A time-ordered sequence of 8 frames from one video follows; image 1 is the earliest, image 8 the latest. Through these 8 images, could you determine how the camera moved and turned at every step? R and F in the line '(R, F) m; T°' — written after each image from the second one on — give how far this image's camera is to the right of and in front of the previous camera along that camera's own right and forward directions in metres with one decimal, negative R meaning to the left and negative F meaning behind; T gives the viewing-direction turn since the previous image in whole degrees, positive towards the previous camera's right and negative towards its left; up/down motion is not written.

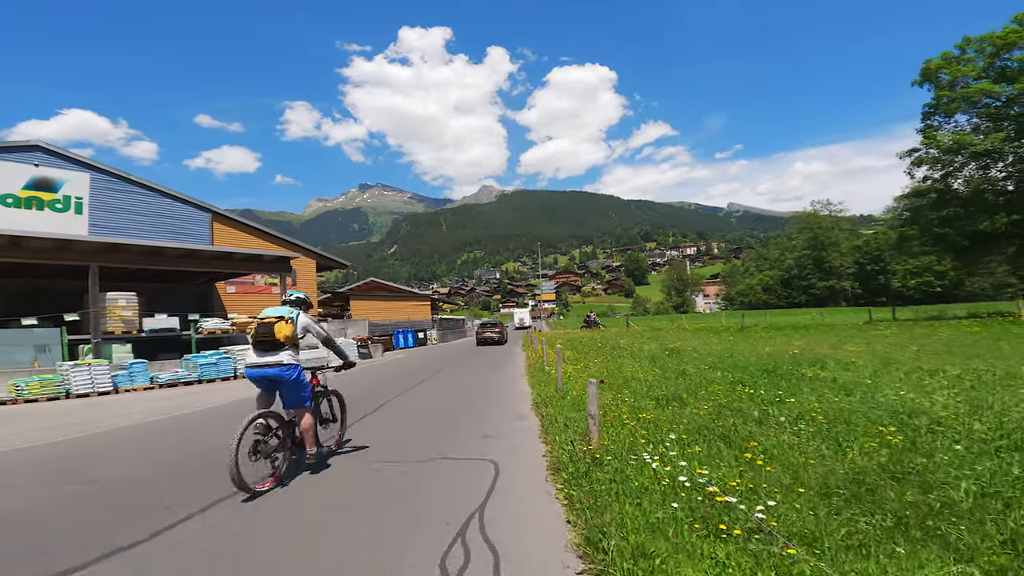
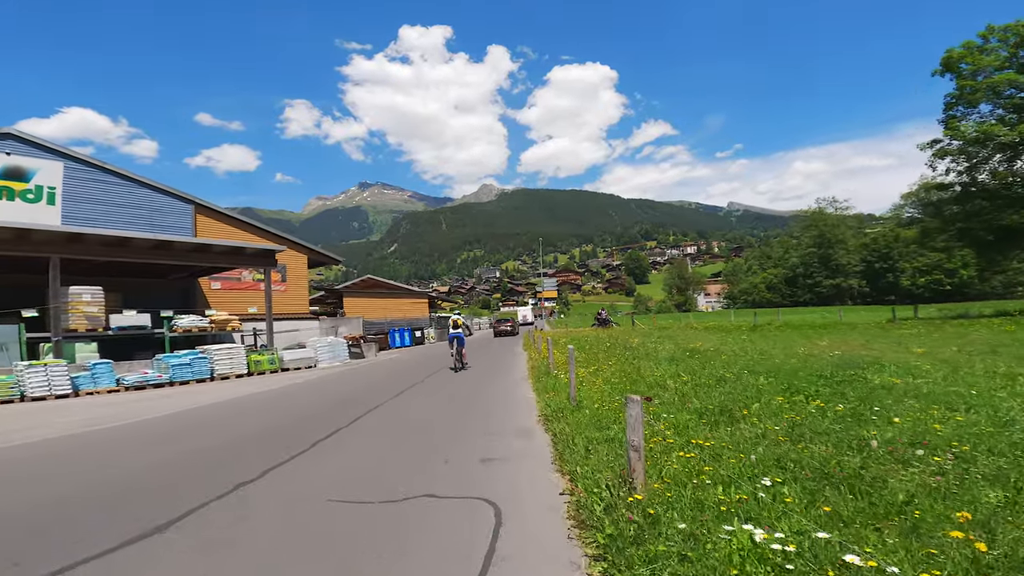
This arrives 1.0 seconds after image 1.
(-0.1, +1.7) m; 0°
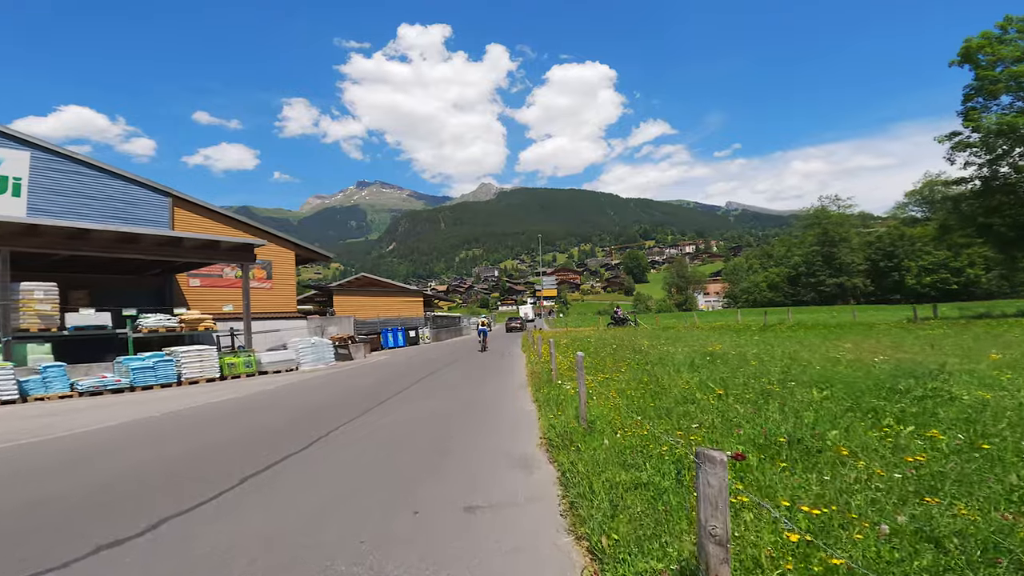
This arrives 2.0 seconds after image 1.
(0.0, +1.6) m; 0°
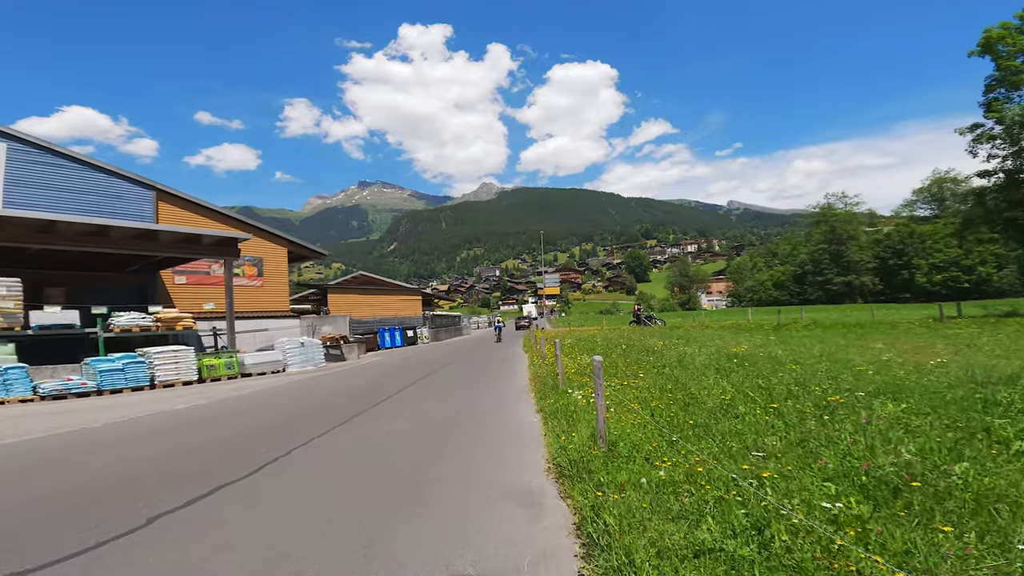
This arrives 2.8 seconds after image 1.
(0.0, +1.3) m; 0°
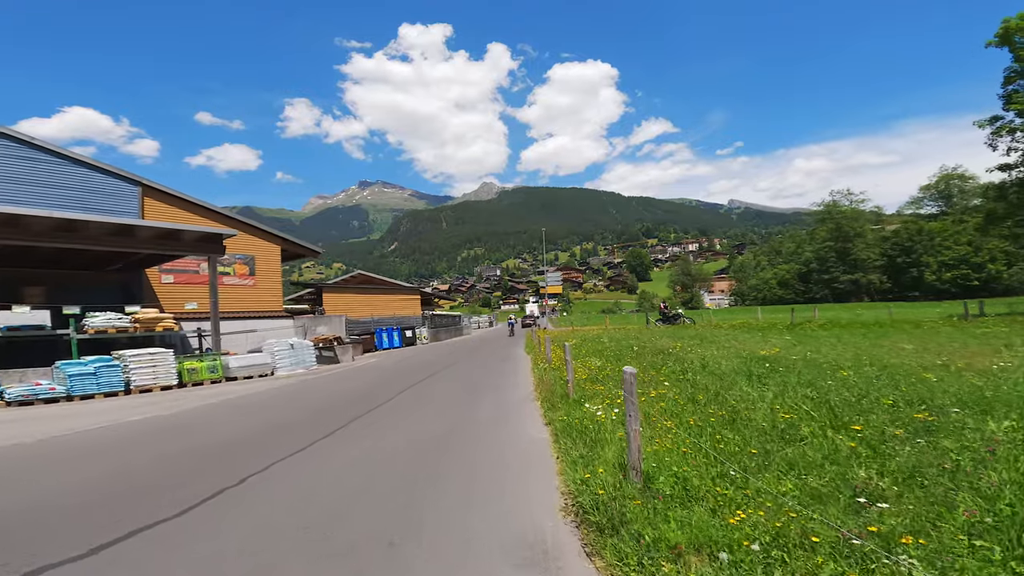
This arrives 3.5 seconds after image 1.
(-0.1, +1.1) m; 0°
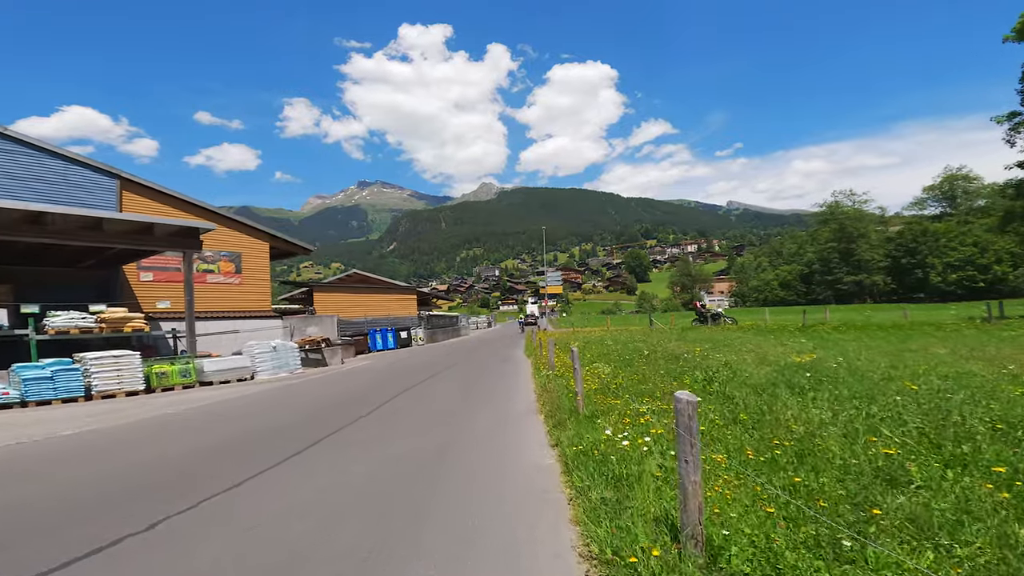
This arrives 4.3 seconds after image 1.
(0.0, +1.3) m; 0°
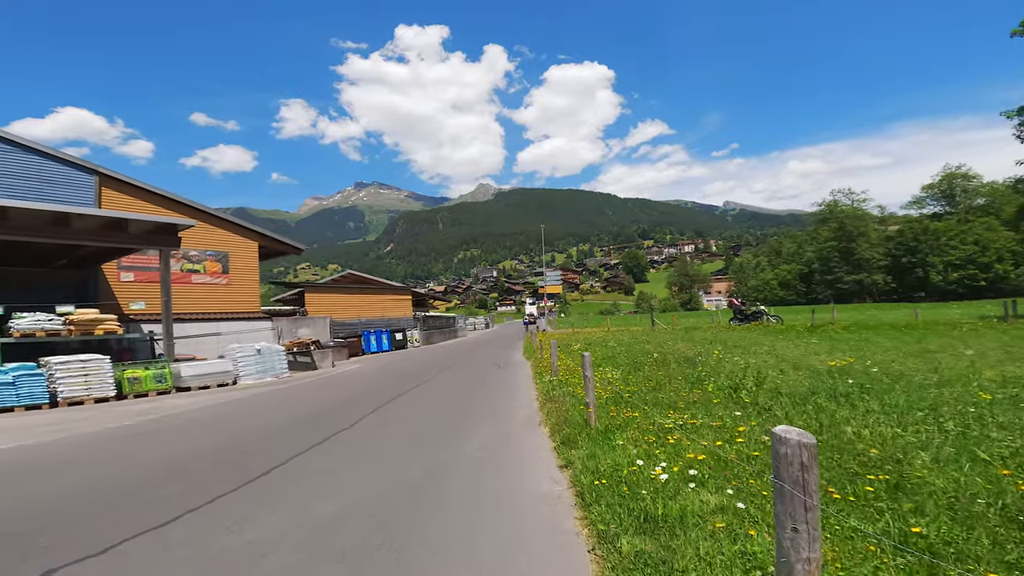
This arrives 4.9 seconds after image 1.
(0.0, +1.0) m; 0°
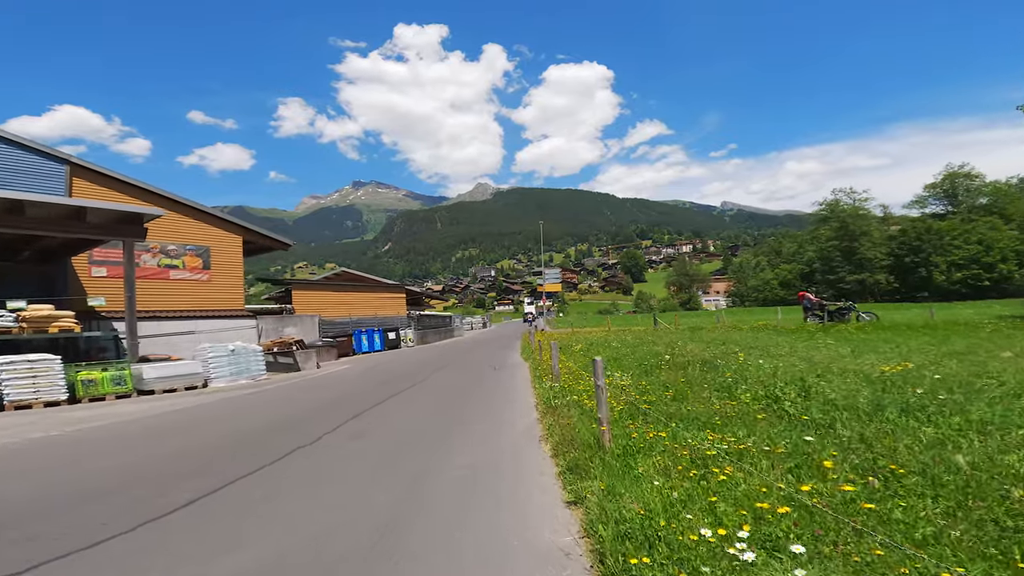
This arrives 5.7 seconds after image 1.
(0.0, +1.3) m; 0°
